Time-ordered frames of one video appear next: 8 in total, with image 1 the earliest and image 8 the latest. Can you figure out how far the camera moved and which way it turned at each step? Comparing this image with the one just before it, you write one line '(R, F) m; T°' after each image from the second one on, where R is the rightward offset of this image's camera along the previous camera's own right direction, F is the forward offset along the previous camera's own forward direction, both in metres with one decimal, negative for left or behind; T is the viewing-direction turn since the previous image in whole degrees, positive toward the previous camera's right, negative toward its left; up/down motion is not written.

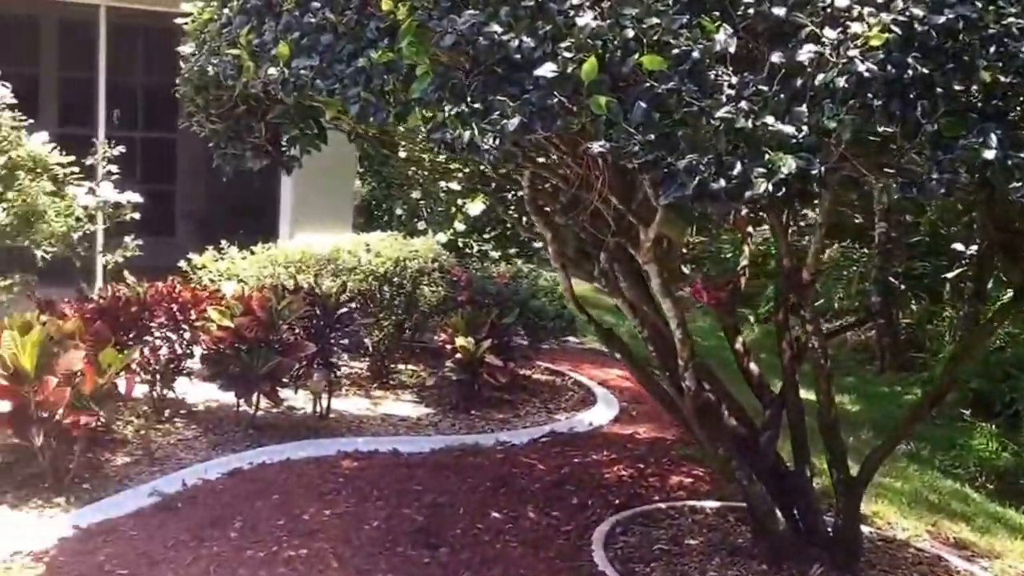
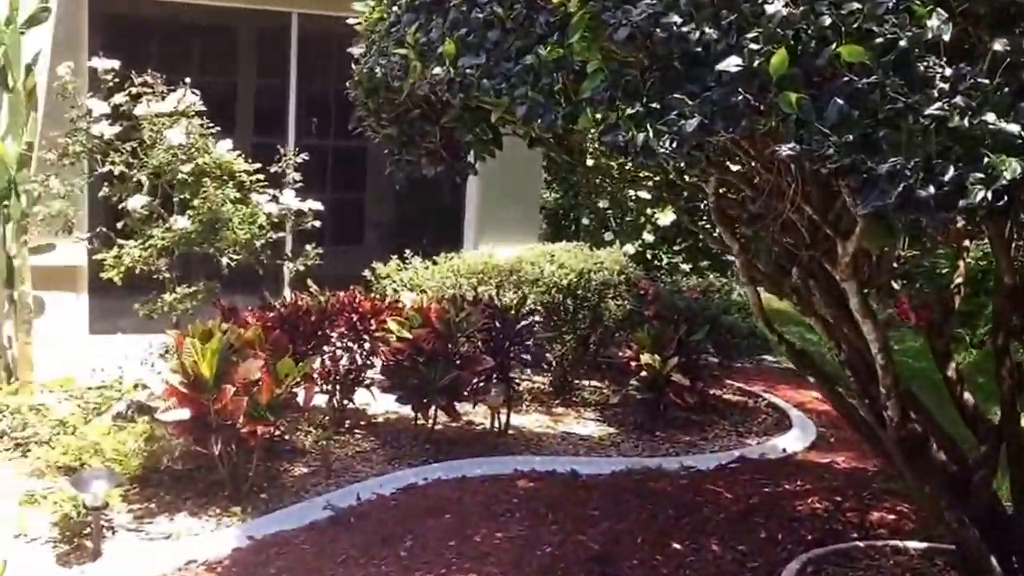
(+0.1, +0.2) m; -10°
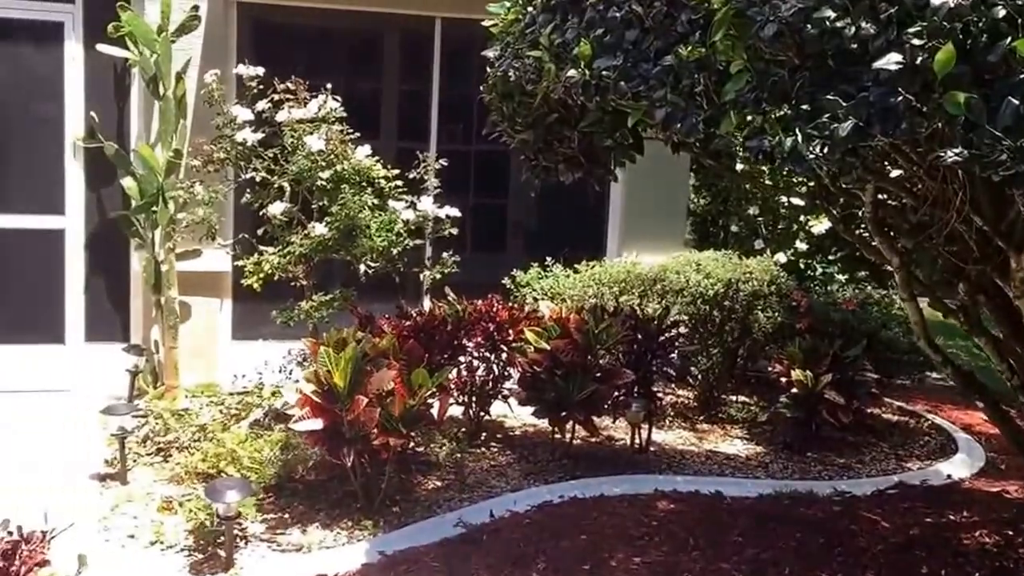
(0.0, +0.2) m; -7°
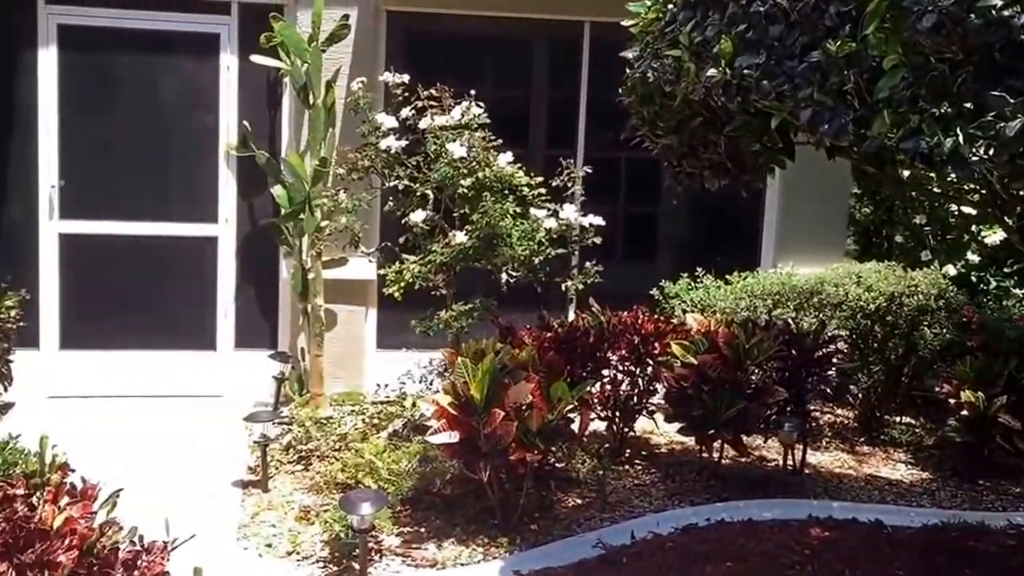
(+0.1, +0.2) m; -8°
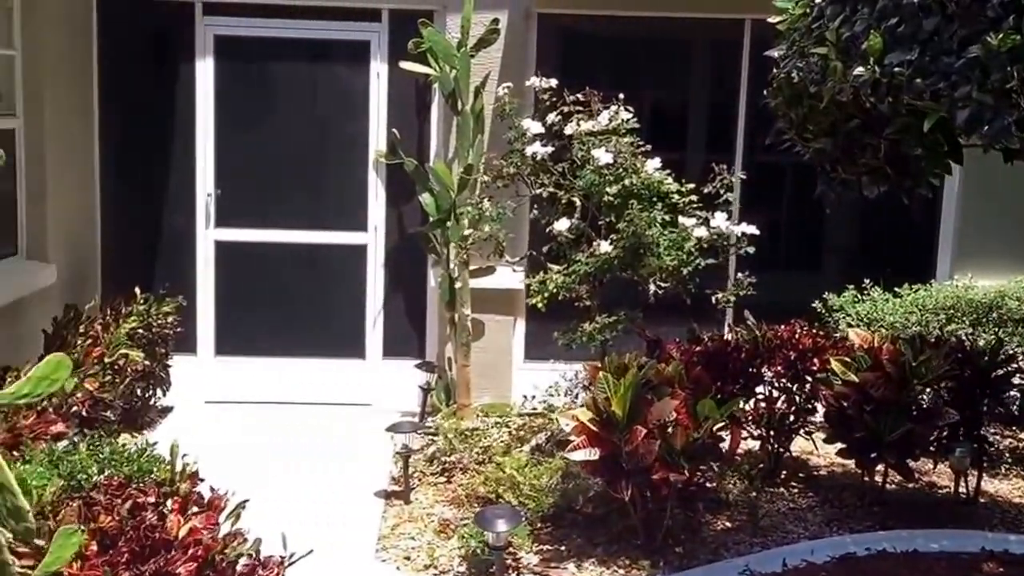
(+0.1, +0.2) m; -9°
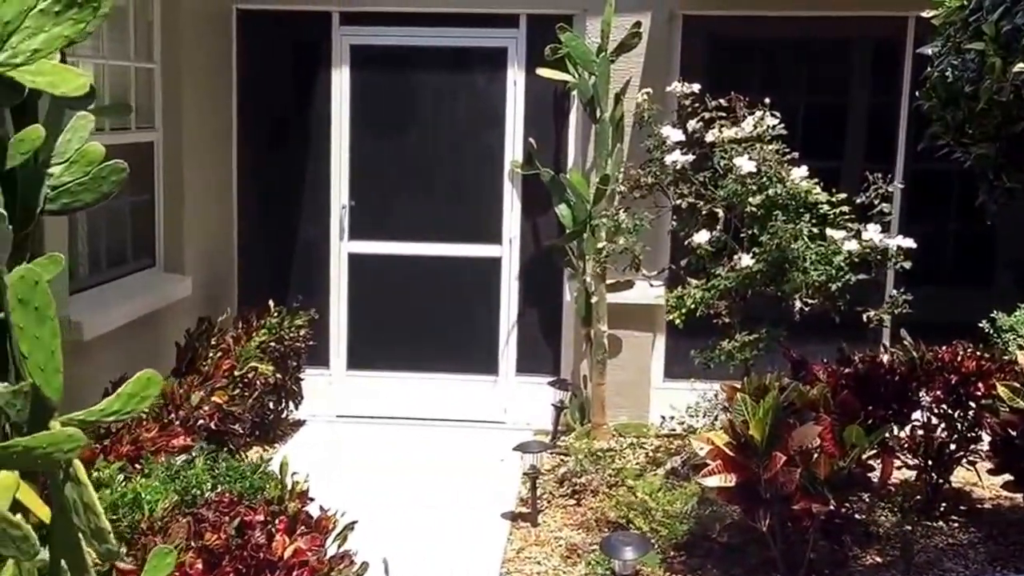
(+0.1, +0.2) m; -8°
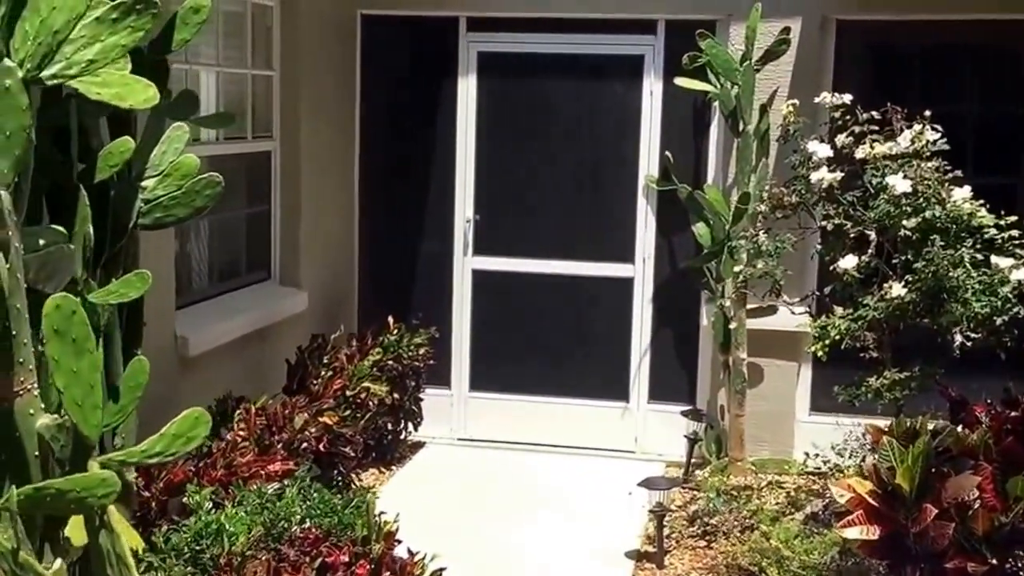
(+0.1, +0.3) m; -8°
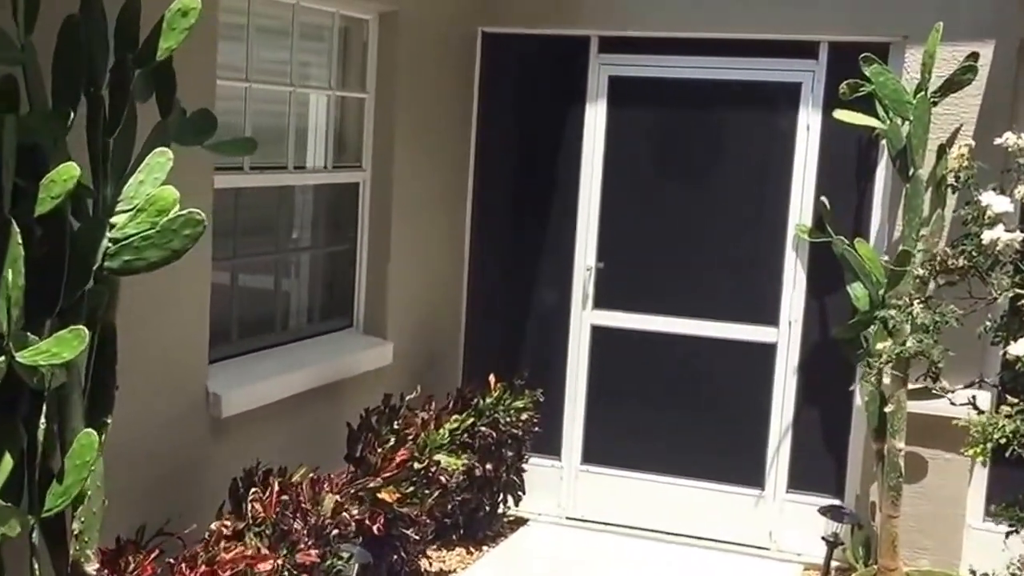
(+0.3, +0.7) m; -10°
